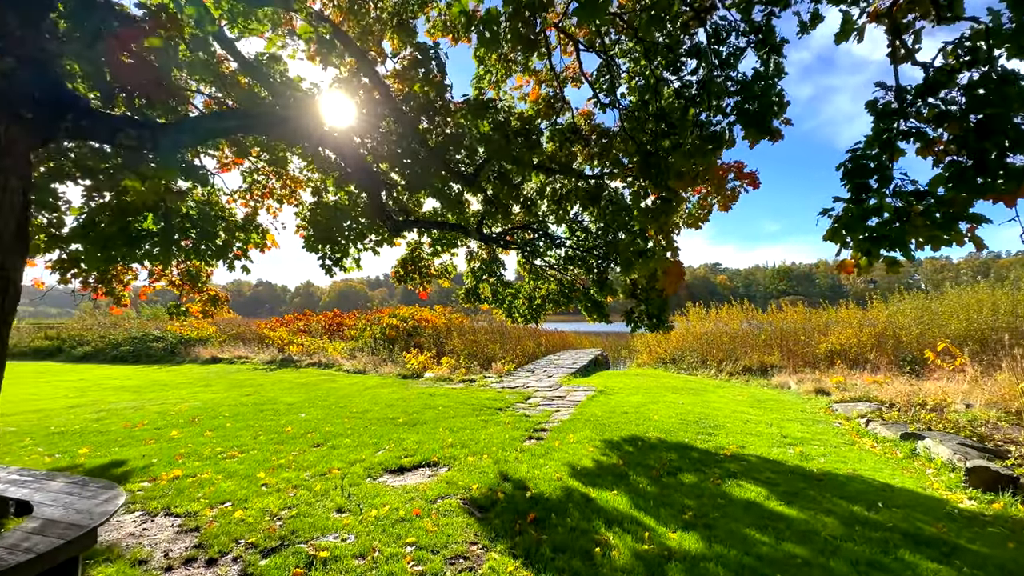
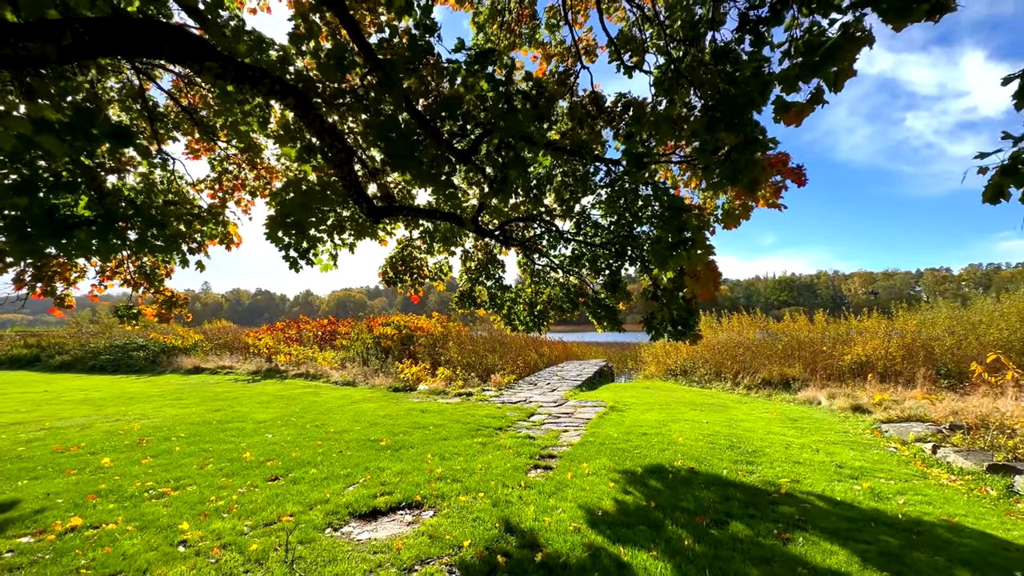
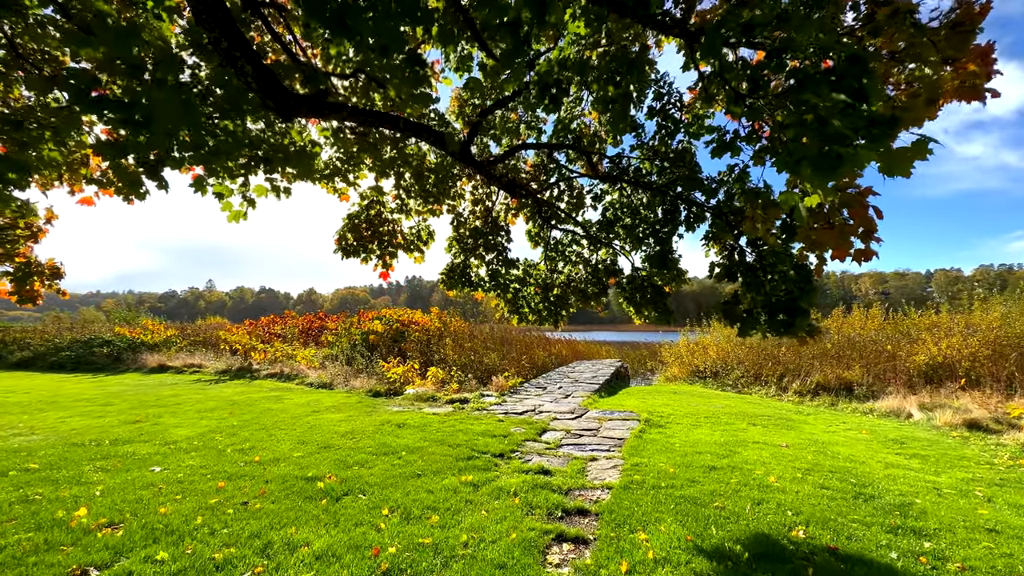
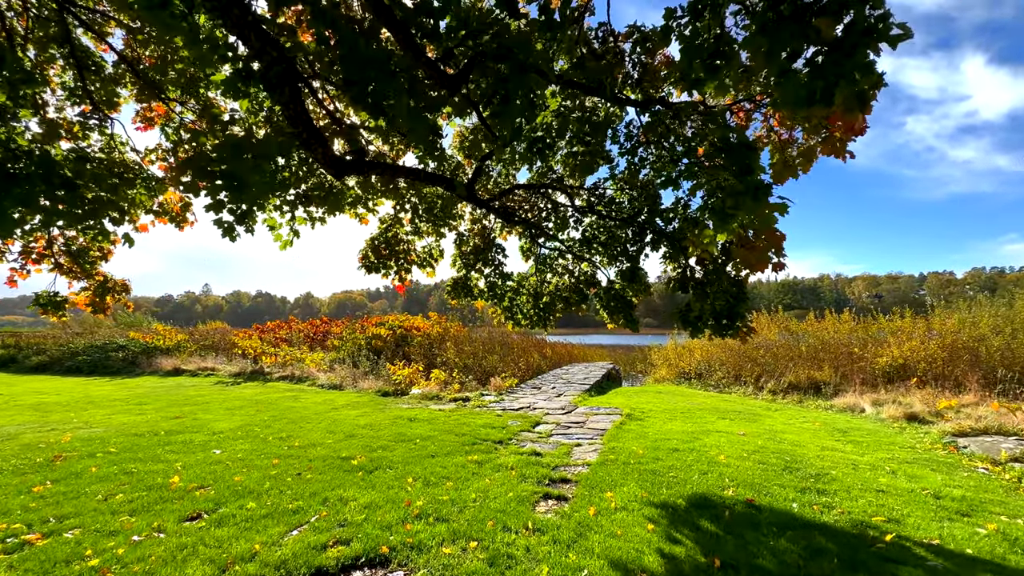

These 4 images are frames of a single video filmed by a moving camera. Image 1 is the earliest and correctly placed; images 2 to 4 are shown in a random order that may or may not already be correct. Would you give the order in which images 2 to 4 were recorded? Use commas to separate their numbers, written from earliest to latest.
2, 4, 3
